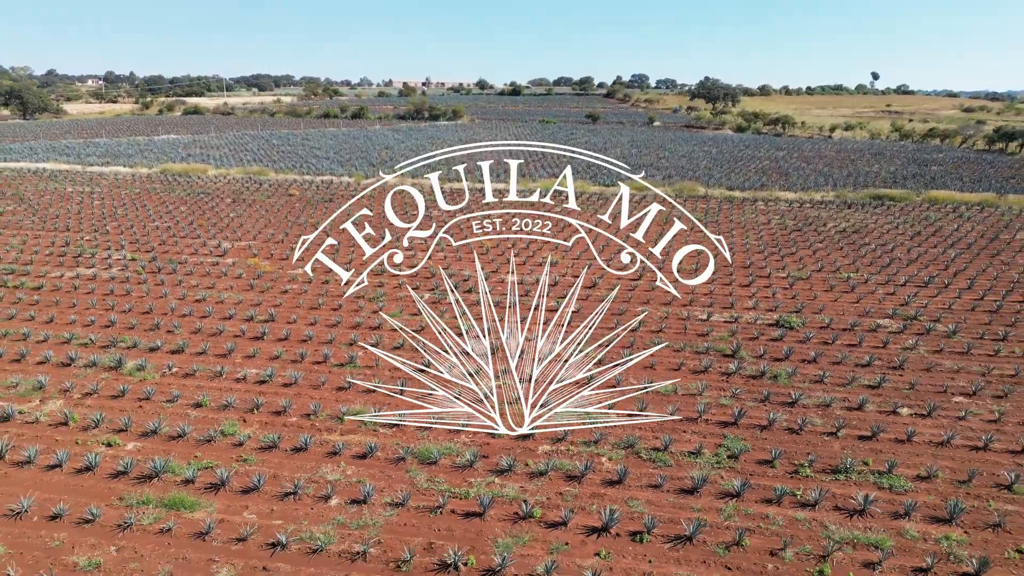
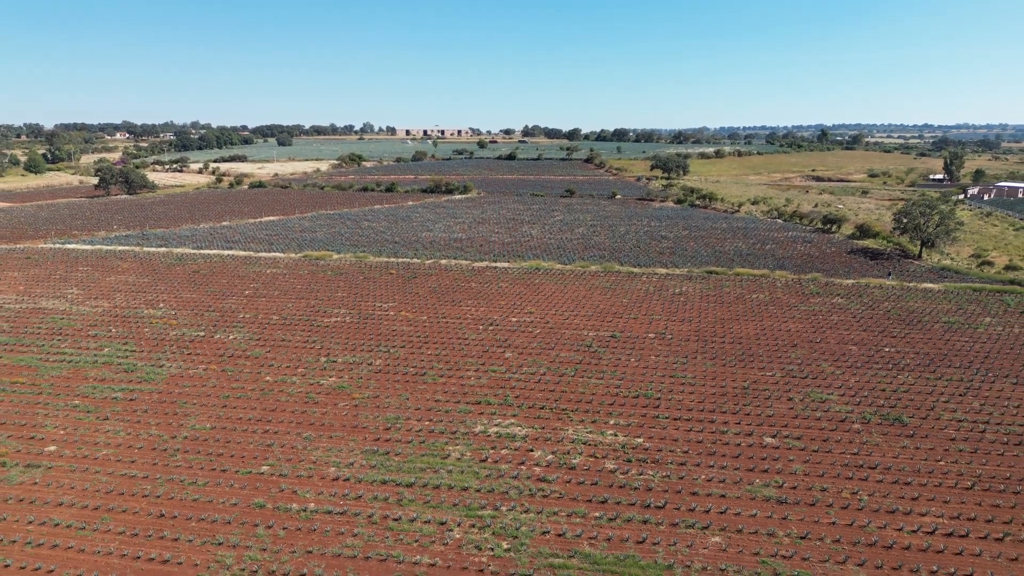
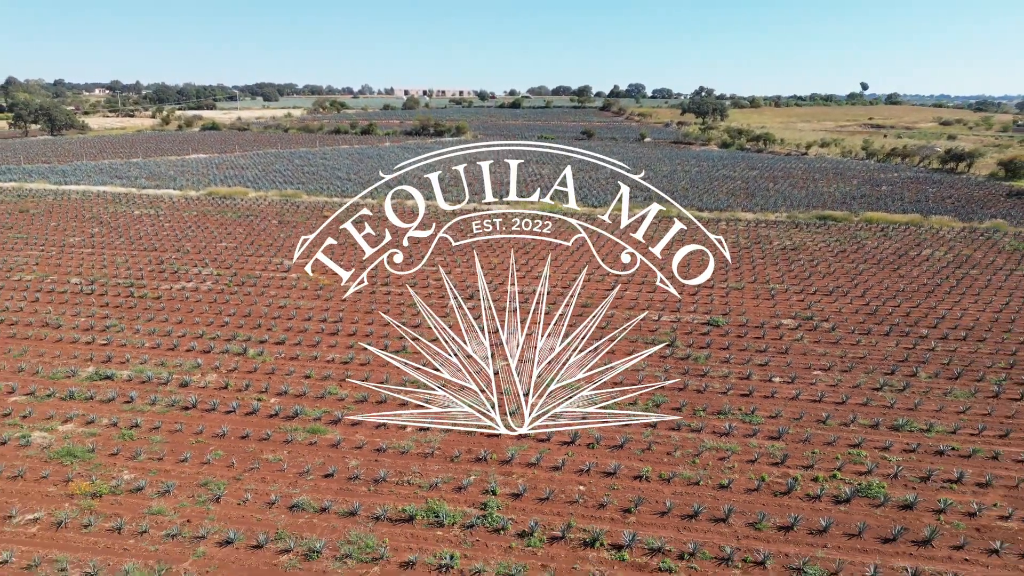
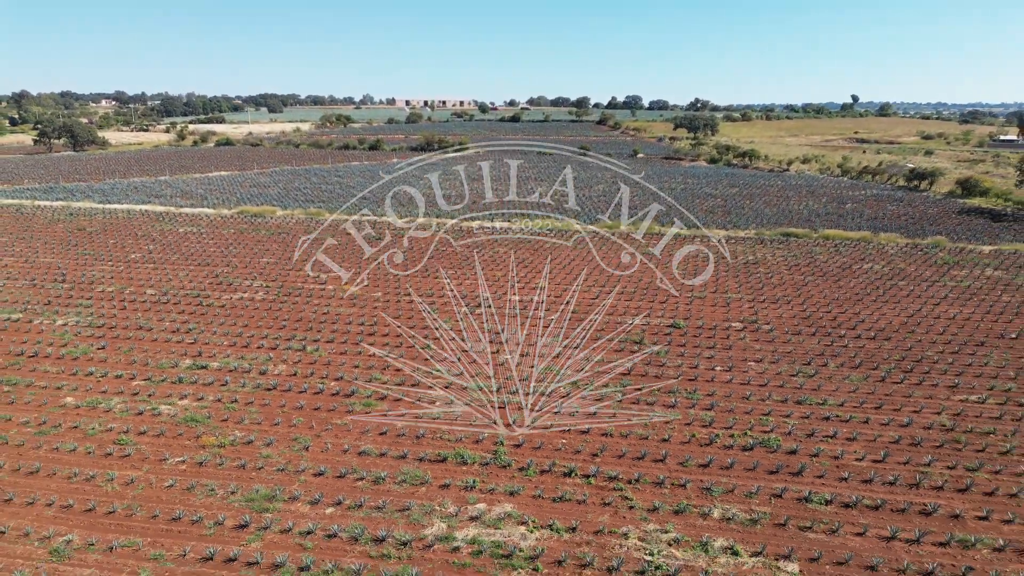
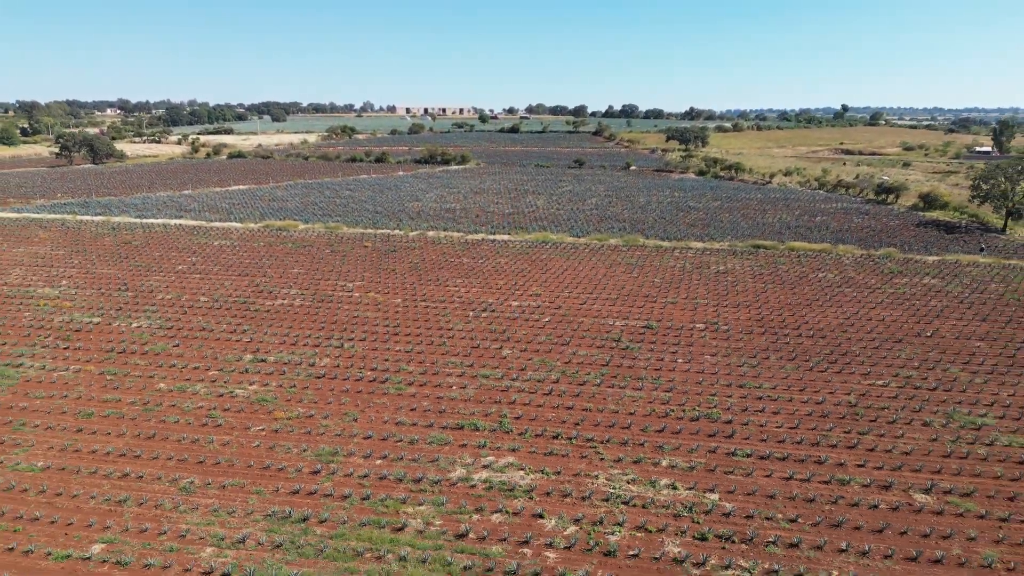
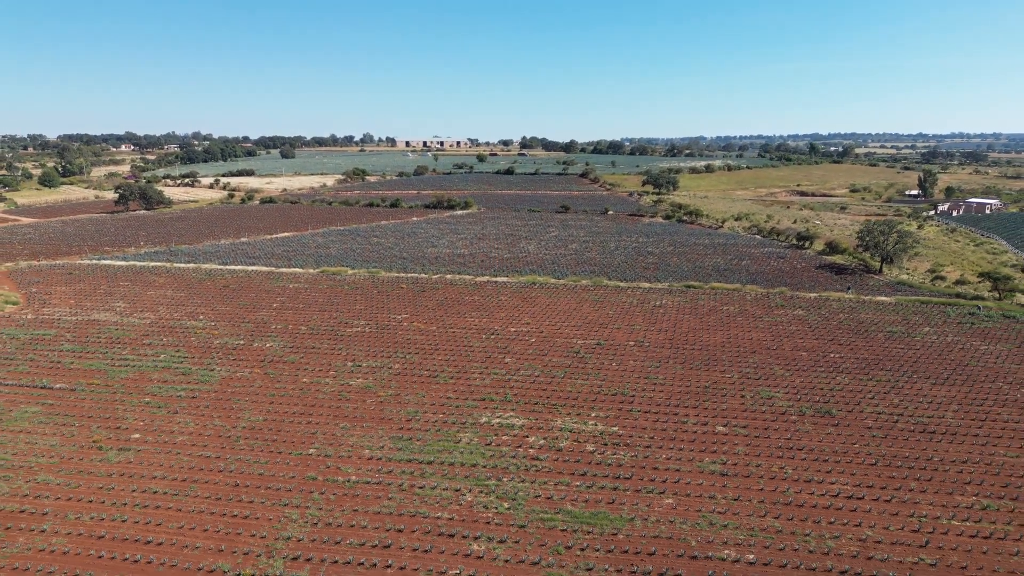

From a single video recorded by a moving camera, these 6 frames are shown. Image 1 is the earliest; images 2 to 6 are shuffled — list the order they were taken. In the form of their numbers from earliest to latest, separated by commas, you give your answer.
3, 4, 5, 2, 6
